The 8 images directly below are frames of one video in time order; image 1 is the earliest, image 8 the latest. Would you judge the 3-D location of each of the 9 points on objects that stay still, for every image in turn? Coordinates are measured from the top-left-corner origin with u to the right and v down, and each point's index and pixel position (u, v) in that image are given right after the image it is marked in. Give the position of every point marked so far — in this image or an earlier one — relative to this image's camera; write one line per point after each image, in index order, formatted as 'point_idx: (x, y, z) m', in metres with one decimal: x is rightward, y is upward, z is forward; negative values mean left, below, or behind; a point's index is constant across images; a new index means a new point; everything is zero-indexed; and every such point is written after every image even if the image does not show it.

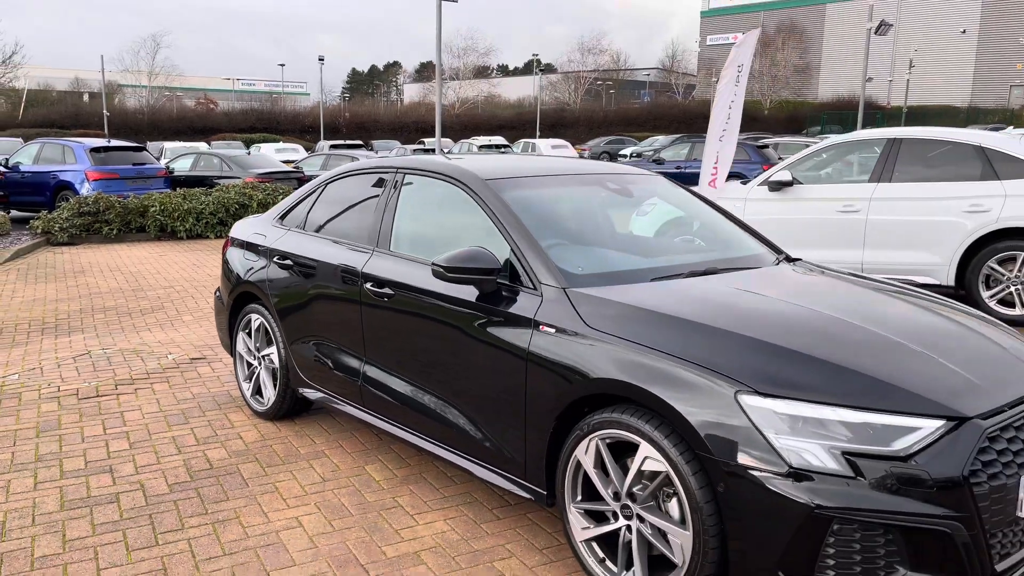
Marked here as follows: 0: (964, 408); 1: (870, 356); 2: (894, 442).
0: (+1.2, -0.3, +2.3) m
1: (+1.0, -0.2, +2.5) m
2: (+1.0, -0.4, +2.2) m
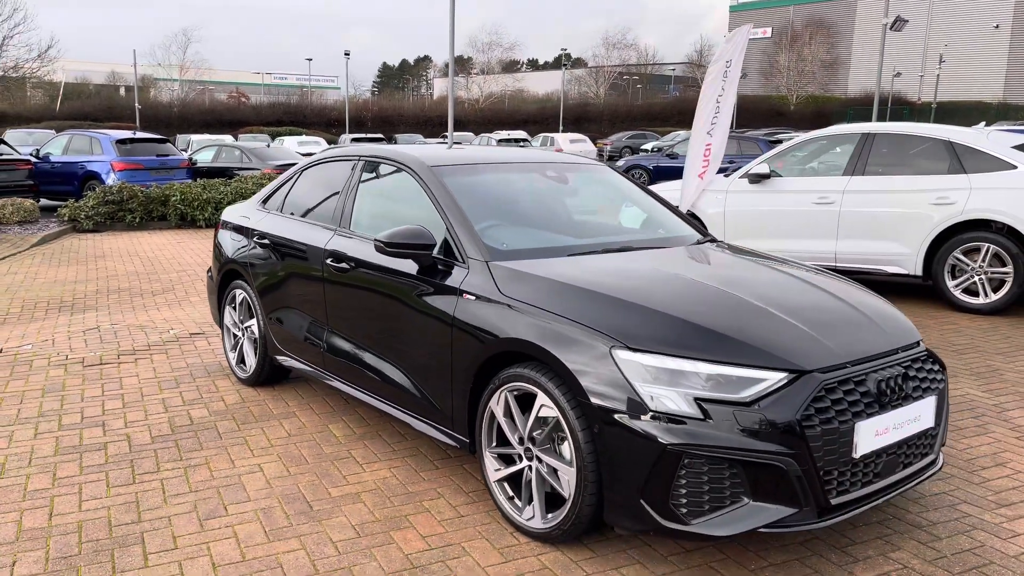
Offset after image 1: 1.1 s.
0: (+0.9, -0.2, +2.7) m
1: (+0.7, -0.1, +2.9) m
2: (+0.7, -0.3, +2.6) m
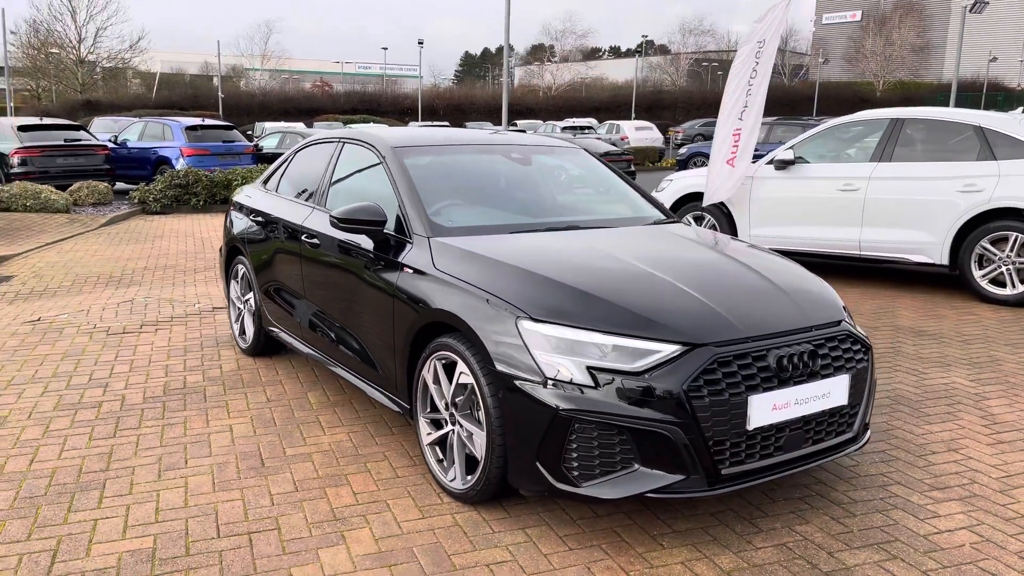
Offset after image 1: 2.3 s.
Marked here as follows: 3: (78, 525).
0: (+0.6, -0.2, +2.7) m
1: (+0.4, 0.0, +2.9) m
2: (+0.4, -0.2, +2.7) m
3: (-1.5, -0.8, +2.9) m
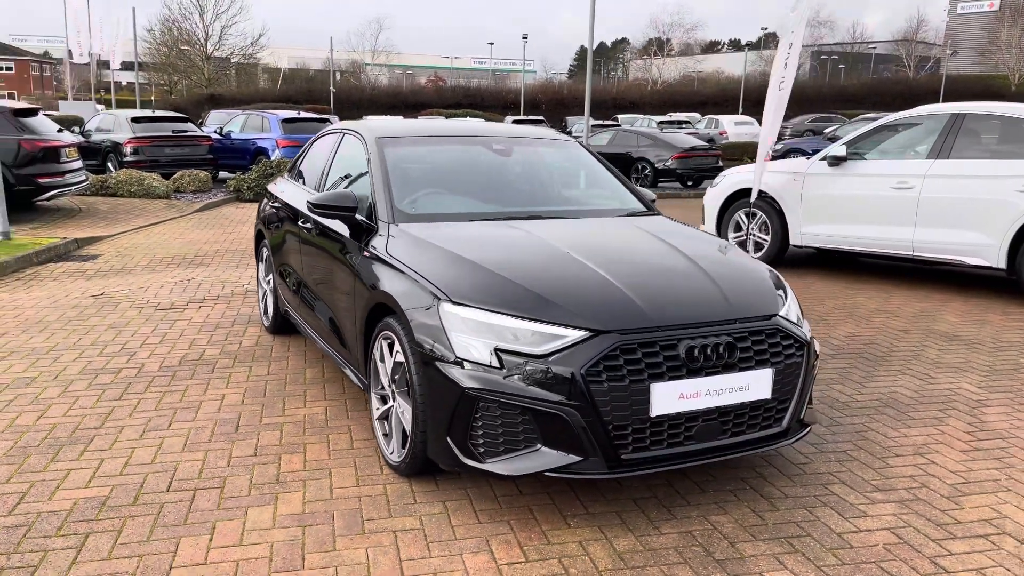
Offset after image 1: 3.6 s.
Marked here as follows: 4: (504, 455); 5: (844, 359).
0: (+0.3, -0.1, +2.8) m
1: (+0.2, 0.0, +3.0) m
2: (+0.1, -0.2, +2.8) m
3: (-1.8, -0.7, +3.3) m
4: (0.0, -0.6, +2.9) m
5: (+2.1, -0.4, +5.2) m
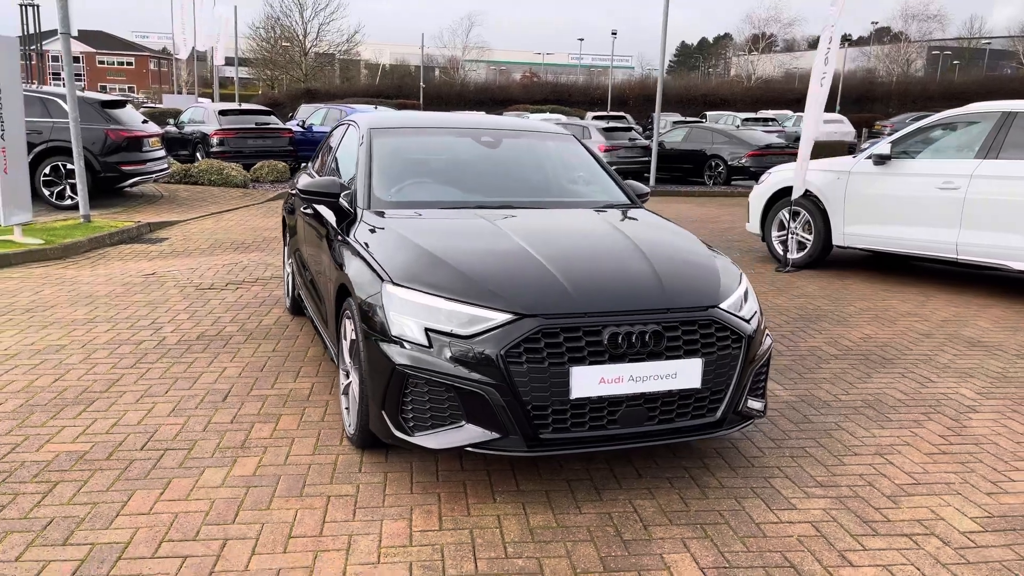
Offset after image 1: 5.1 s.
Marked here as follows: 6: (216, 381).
0: (+0.1, -0.1, +2.9) m
1: (-0.1, +0.1, +3.2) m
2: (-0.2, -0.1, +2.9) m
3: (-2.0, -0.6, +3.6) m
4: (-0.3, -0.5, +3.0) m
5: (+2.0, -0.4, +5.1) m
6: (-1.5, -0.5, +4.4) m
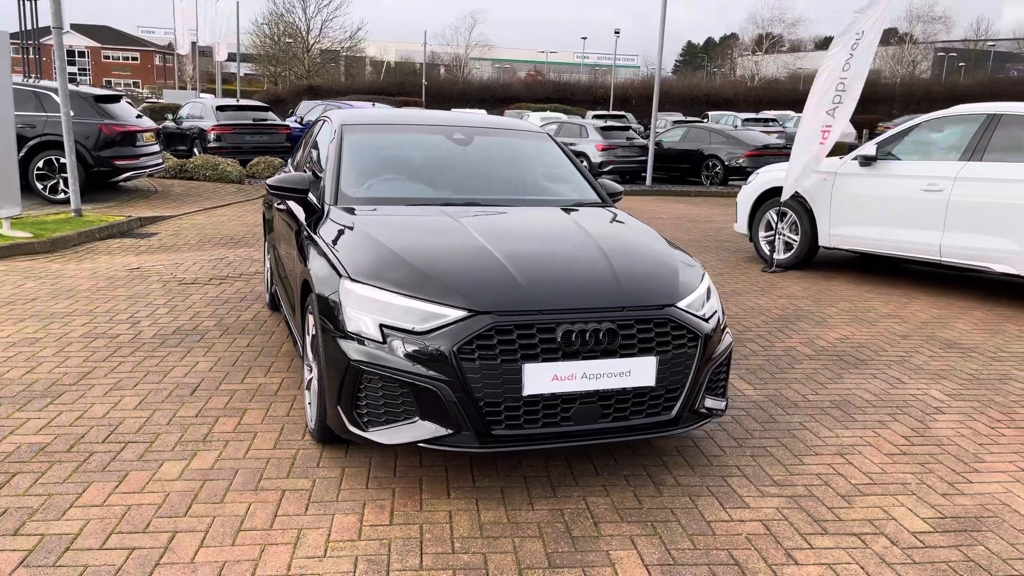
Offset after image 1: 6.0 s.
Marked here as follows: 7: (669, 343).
0: (-0.1, -0.1, +2.9) m
1: (-0.2, +0.1, +3.2) m
2: (-0.3, -0.1, +3.0) m
3: (-2.2, -0.6, +3.6) m
4: (-0.5, -0.5, +3.0) m
5: (+1.9, -0.4, +5.1) m
6: (-1.7, -0.5, +4.4) m
7: (+0.6, -0.2, +3.1) m
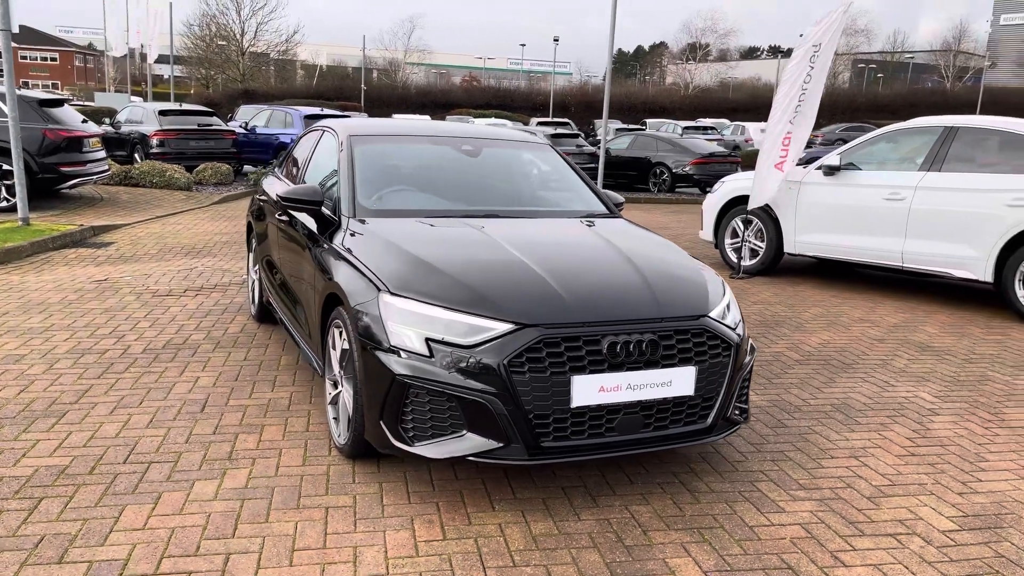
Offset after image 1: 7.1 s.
0: (+0.1, -0.1, +3.0) m
1: (-0.1, 0.0, +3.2) m
2: (-0.2, -0.2, +3.0) m
3: (-2.1, -0.6, +3.5) m
4: (-0.3, -0.5, +3.0) m
5: (+1.9, -0.5, +5.3) m
6: (-1.6, -0.5, +4.3) m
7: (+0.7, -0.2, +3.2) m
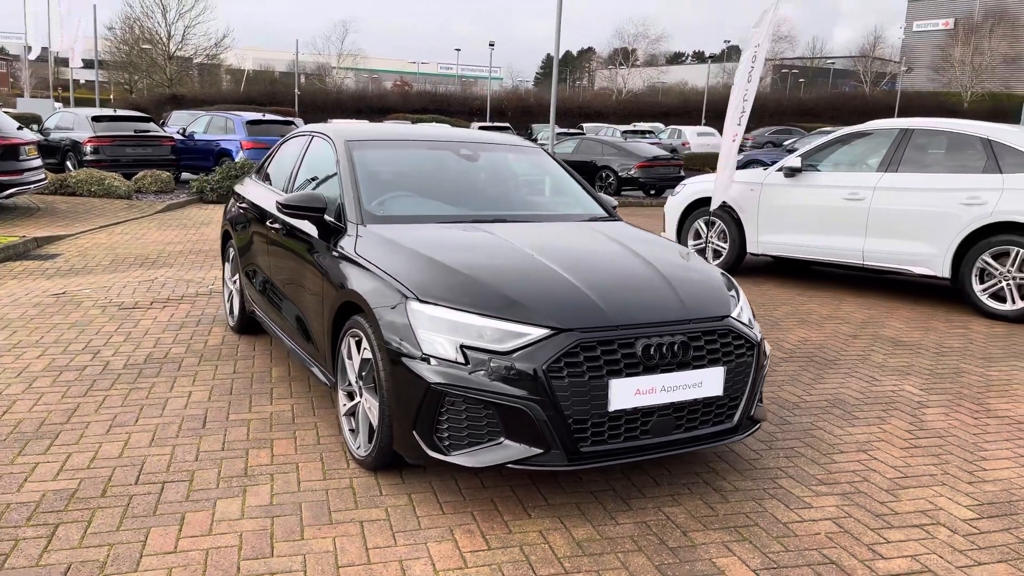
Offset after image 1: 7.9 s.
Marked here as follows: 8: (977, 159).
0: (+0.2, -0.1, +2.9) m
1: (0.0, 0.0, +3.2) m
2: (0.0, -0.2, +2.9) m
3: (-2.0, -0.7, +3.3) m
4: (-0.2, -0.6, +3.0) m
5: (+1.8, -0.5, +5.4) m
6: (-1.6, -0.6, +4.1) m
7: (+0.8, -0.3, +3.2) m
8: (+4.0, +1.1, +7.1) m
